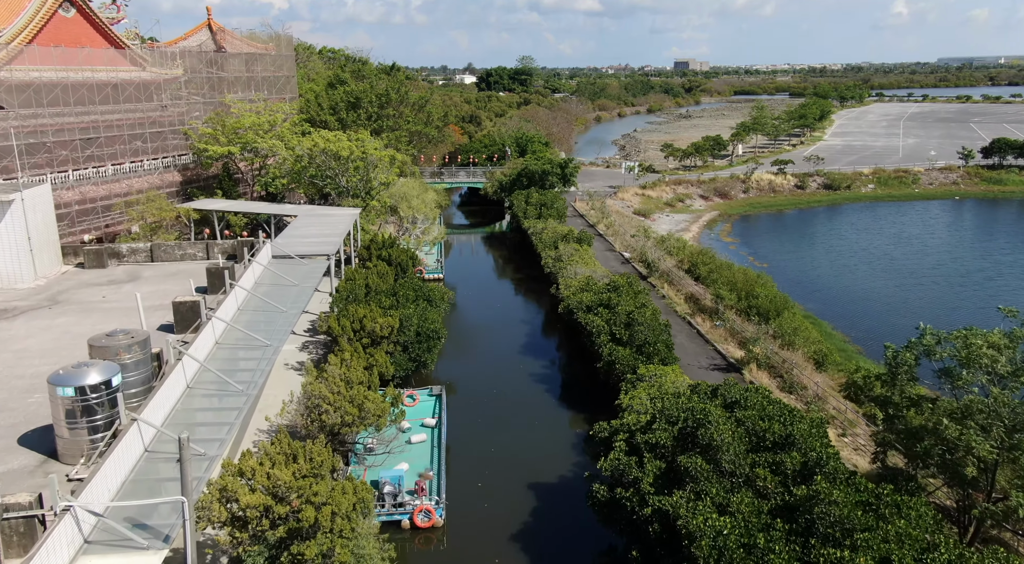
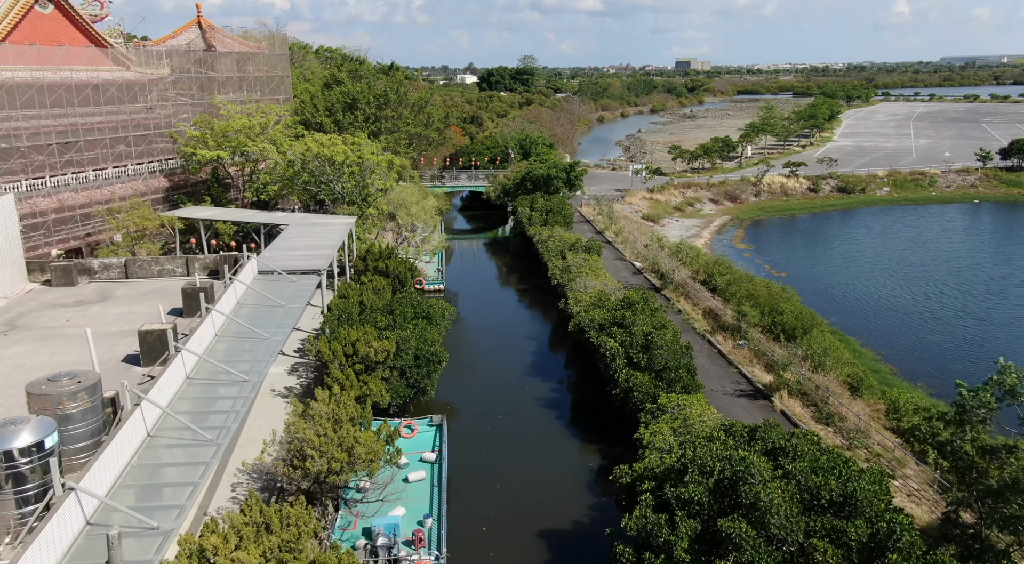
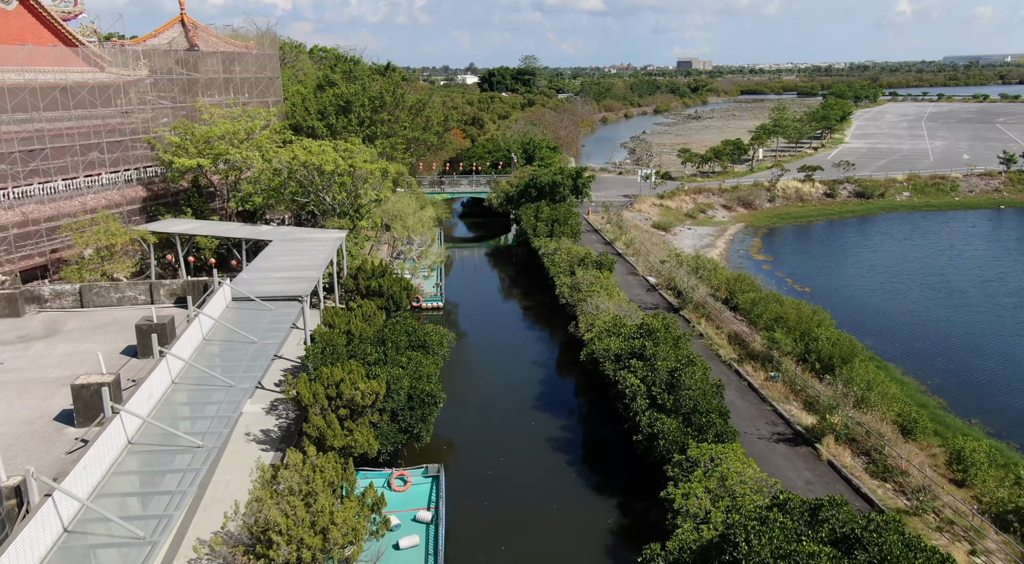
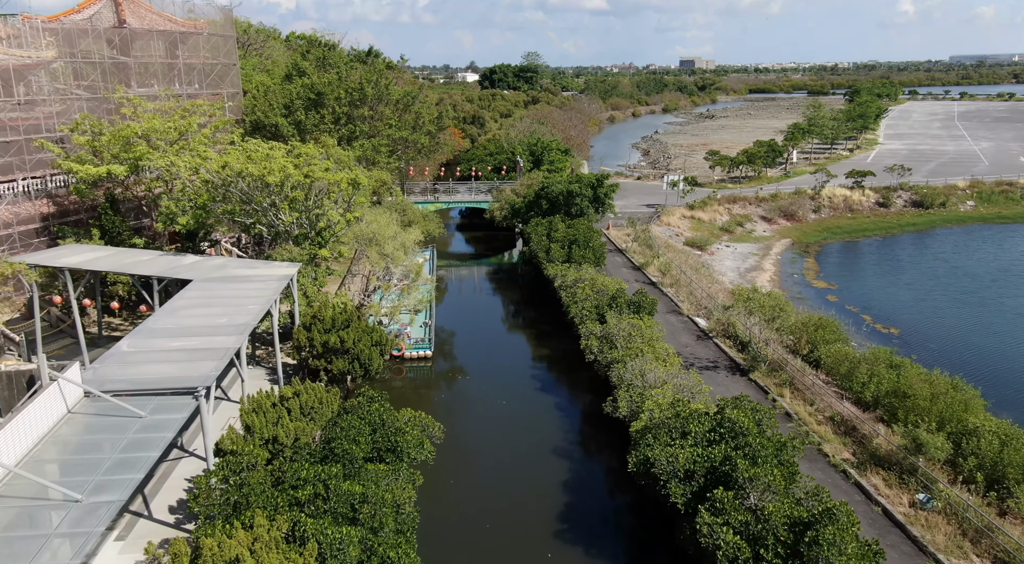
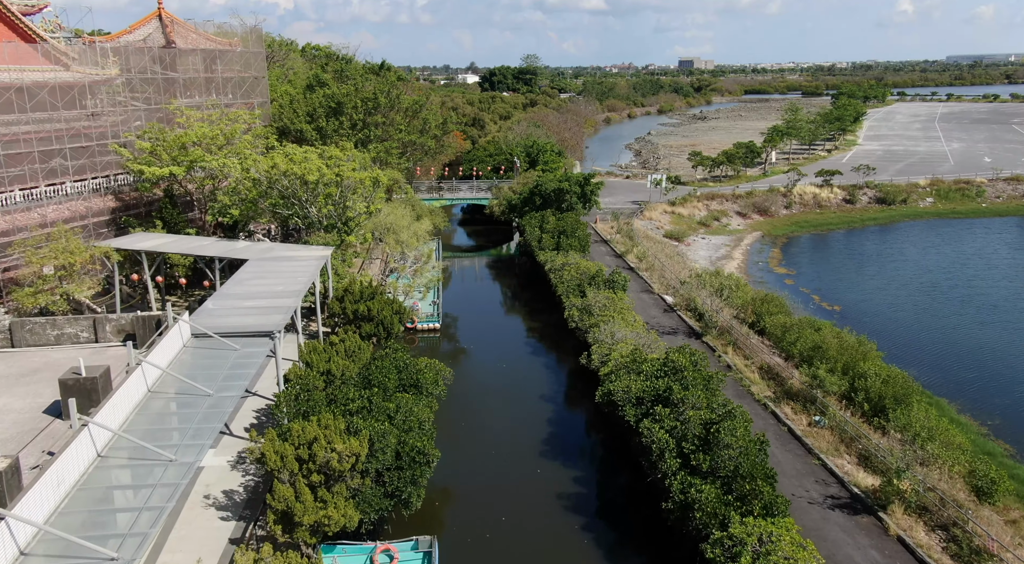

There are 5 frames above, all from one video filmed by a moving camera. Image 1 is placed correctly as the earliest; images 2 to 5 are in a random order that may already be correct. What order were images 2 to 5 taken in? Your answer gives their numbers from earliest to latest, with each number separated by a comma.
2, 3, 5, 4
